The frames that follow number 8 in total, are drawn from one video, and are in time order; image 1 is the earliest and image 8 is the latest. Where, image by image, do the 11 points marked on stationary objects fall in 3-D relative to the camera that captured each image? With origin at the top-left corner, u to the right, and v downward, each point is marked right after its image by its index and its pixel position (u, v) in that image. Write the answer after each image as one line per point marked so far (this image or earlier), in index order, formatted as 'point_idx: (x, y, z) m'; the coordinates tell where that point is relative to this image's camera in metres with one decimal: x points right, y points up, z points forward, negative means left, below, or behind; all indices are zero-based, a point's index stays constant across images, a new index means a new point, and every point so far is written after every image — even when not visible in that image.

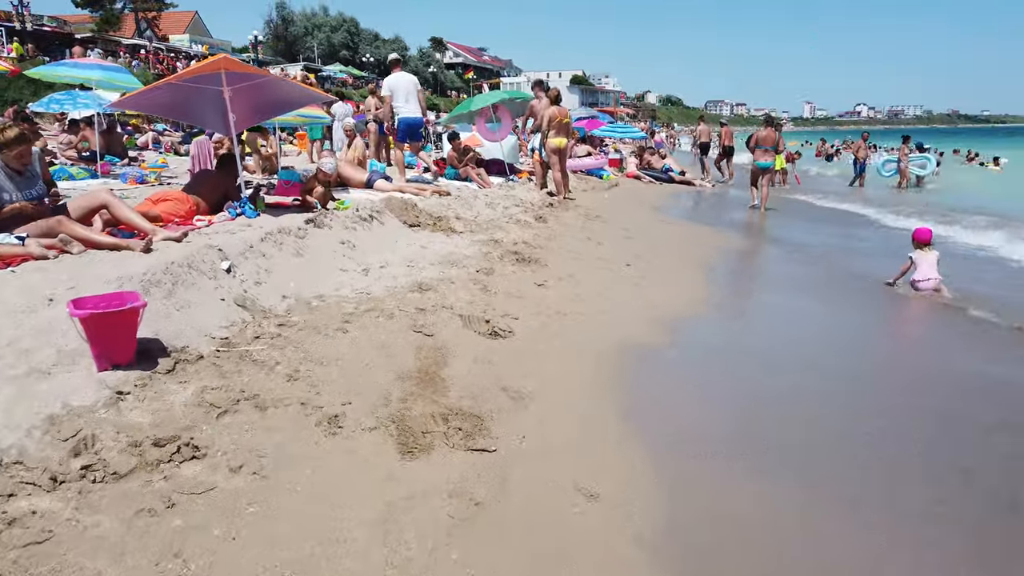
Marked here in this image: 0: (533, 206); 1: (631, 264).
0: (+0.3, +1.1, +9.9) m
1: (+1.1, +0.2, +6.9) m
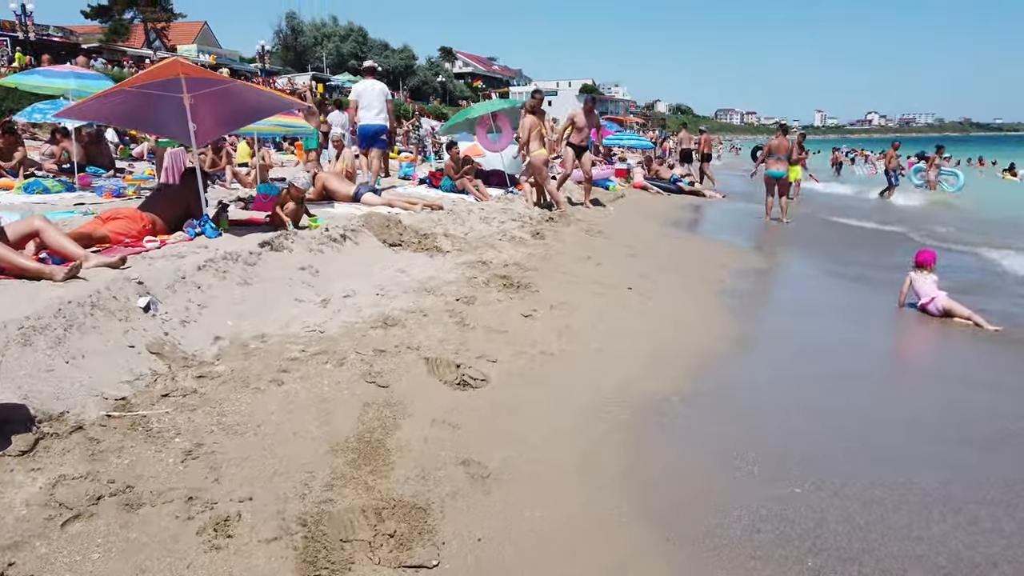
0: (+0.2, +0.8, +9.3) m
1: (+1.0, 0.0, +6.2) m
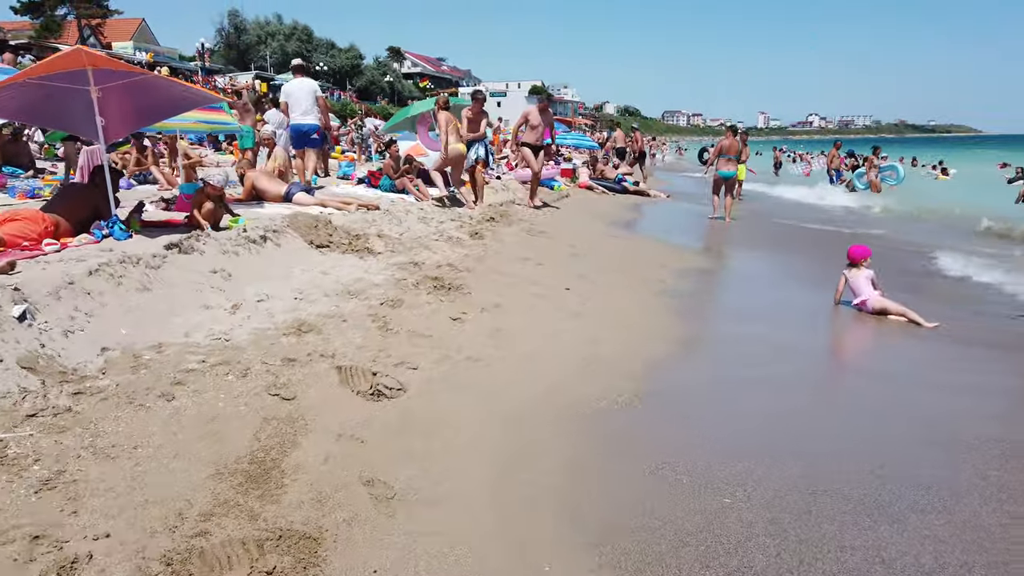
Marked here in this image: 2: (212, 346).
0: (-0.5, +0.8, +9.0) m
1: (+0.5, 0.0, +6.0) m
2: (-1.4, -0.3, +3.5) m
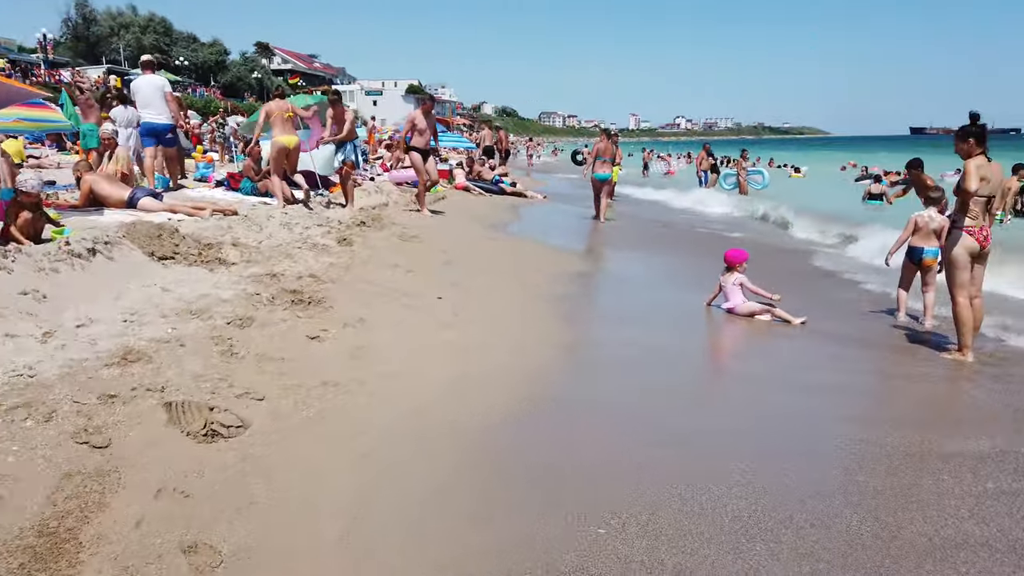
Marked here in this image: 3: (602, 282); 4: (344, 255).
0: (-2.0, +0.7, +8.6) m
1: (-0.5, -0.1, +5.8) m
2: (-1.9, -0.4, +2.9) m
3: (+0.9, +0.1, +7.3) m
4: (-1.5, +0.3, +6.8) m
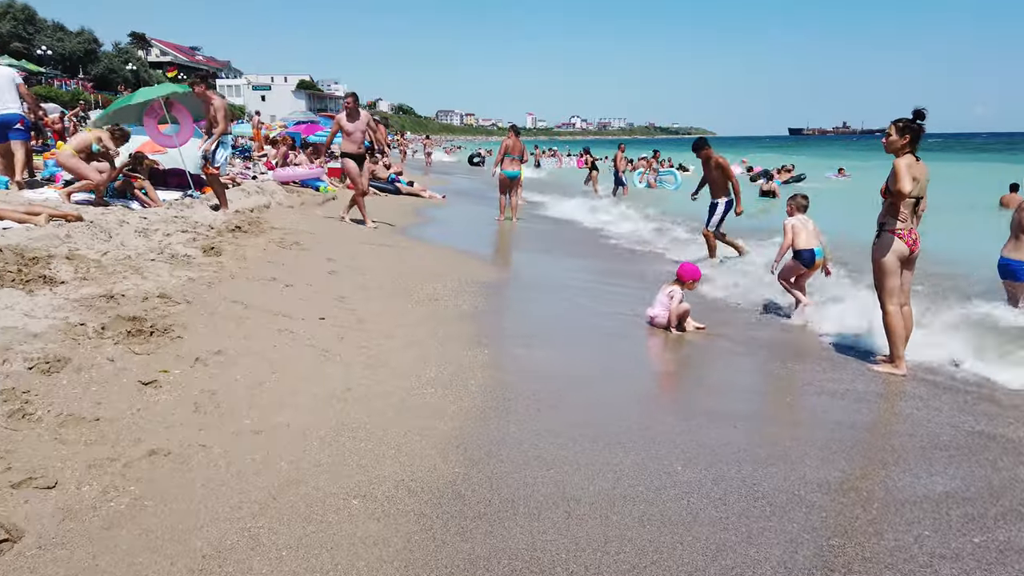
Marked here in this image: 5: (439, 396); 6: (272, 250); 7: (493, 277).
0: (-3.0, +0.6, +7.5) m
1: (-1.2, -0.2, +4.9) m
2: (-2.2, -0.5, +1.9) m
3: (0.0, 0.0, +6.6) m
4: (-2.3, +0.2, +5.8) m
5: (-0.4, -0.5, +3.7) m
6: (-2.2, +0.3, +6.9) m
7: (-0.2, +0.1, +7.3) m
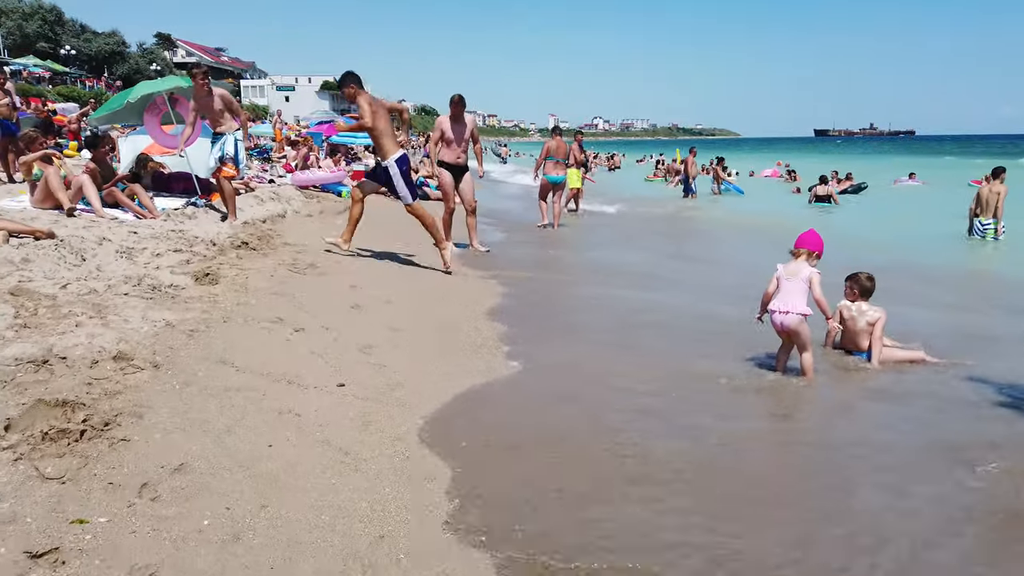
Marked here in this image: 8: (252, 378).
0: (-2.5, +0.3, +6.3) m
1: (-0.8, -0.4, +3.6) m
2: (-1.9, -0.8, +0.7) m
3: (+0.4, -0.3, +5.3) m
4: (-1.9, -0.1, +4.5) m
5: (0.0, -0.8, +2.4) m
6: (-1.7, +0.1, +5.6) m
7: (+0.3, -0.1, +6.0) m
8: (-1.2, -0.4, +3.4) m
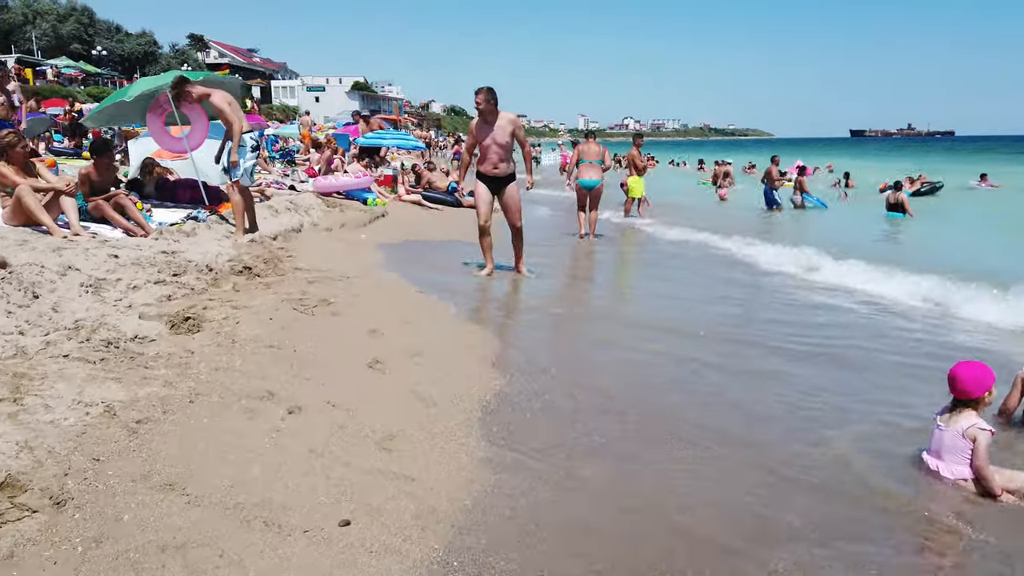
0: (-2.1, +0.1, +5.1) m
1: (-0.5, -0.7, +2.4) m
2: (-1.7, -1.0, -0.5) m
3: (+0.8, -0.6, +4.1) m
4: (-1.5, -0.4, +3.3) m
5: (+0.3, -1.1, +1.2) m
6: (-1.3, -0.2, +4.4) m
7: (+0.7, -0.4, +4.7) m
8: (-0.9, -0.7, +2.2) m
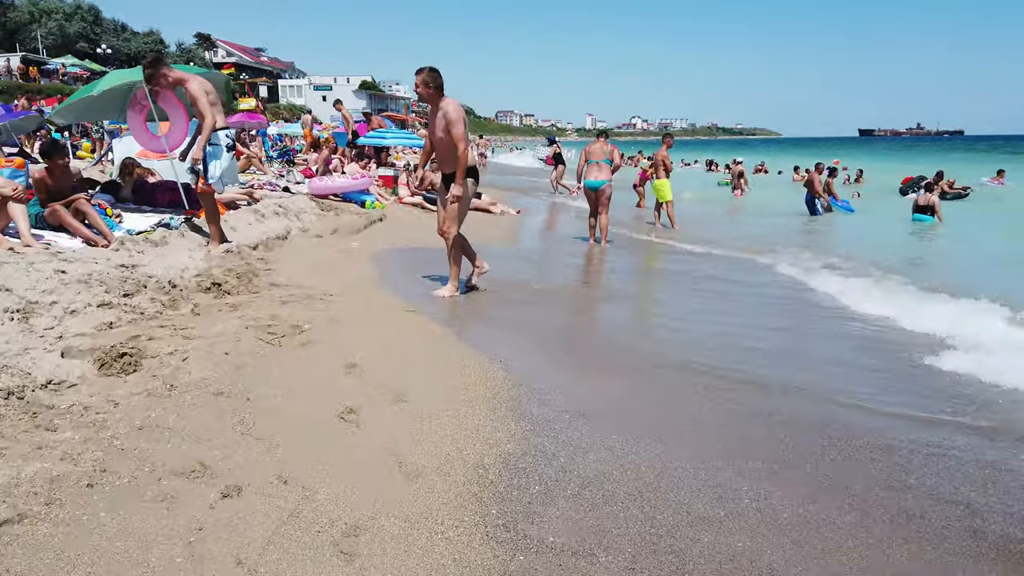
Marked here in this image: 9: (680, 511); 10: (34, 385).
0: (-2.1, -0.1, +4.4) m
1: (-0.5, -0.9, +1.7) m
2: (-1.8, -1.2, -1.2) m
3: (+0.8, -0.7, +3.3) m
4: (-1.5, -0.5, +2.6) m
5: (+0.3, -1.2, +0.4) m
6: (-1.3, -0.3, +3.7) m
7: (+0.7, -0.6, +4.0) m
8: (-0.9, -0.8, +1.5) m
9: (+0.6, -0.8, +2.6) m
10: (-1.9, -0.4, +3.0) m
